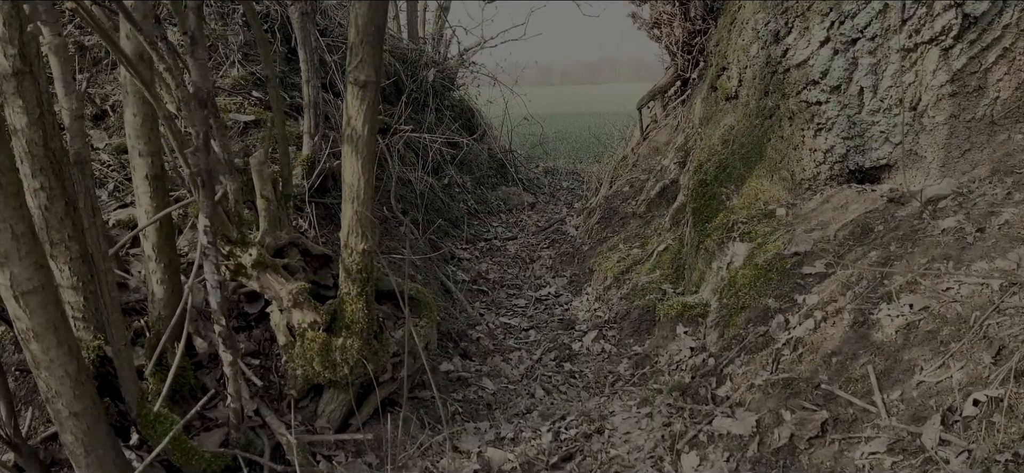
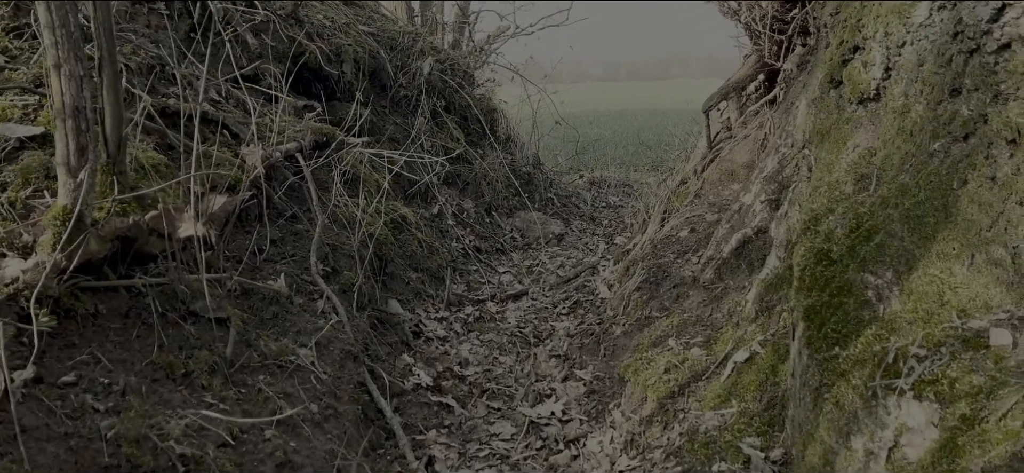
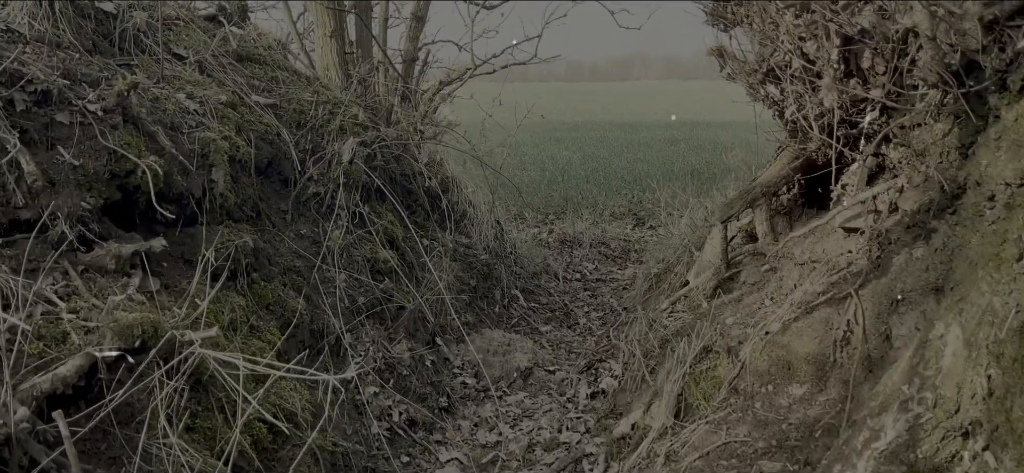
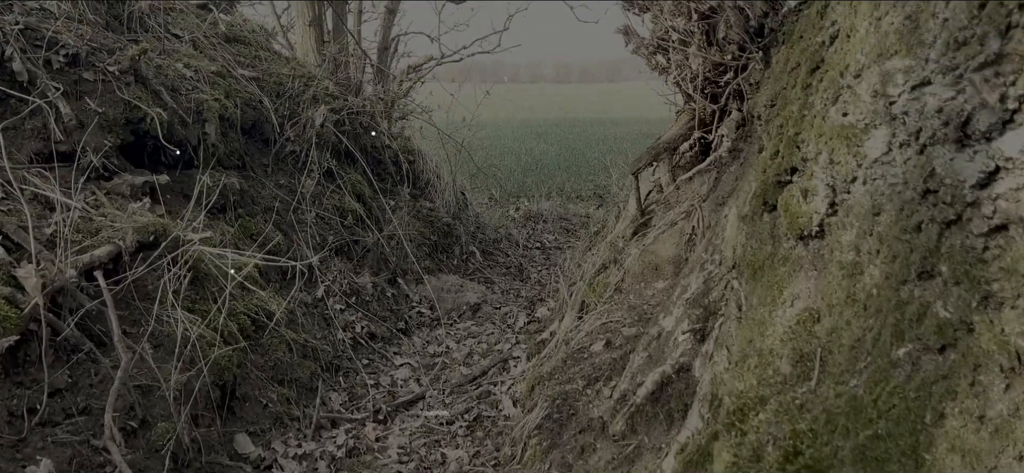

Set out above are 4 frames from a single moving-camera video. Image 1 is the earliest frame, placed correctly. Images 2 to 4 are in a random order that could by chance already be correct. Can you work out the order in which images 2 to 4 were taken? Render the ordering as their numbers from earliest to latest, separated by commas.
2, 4, 3
